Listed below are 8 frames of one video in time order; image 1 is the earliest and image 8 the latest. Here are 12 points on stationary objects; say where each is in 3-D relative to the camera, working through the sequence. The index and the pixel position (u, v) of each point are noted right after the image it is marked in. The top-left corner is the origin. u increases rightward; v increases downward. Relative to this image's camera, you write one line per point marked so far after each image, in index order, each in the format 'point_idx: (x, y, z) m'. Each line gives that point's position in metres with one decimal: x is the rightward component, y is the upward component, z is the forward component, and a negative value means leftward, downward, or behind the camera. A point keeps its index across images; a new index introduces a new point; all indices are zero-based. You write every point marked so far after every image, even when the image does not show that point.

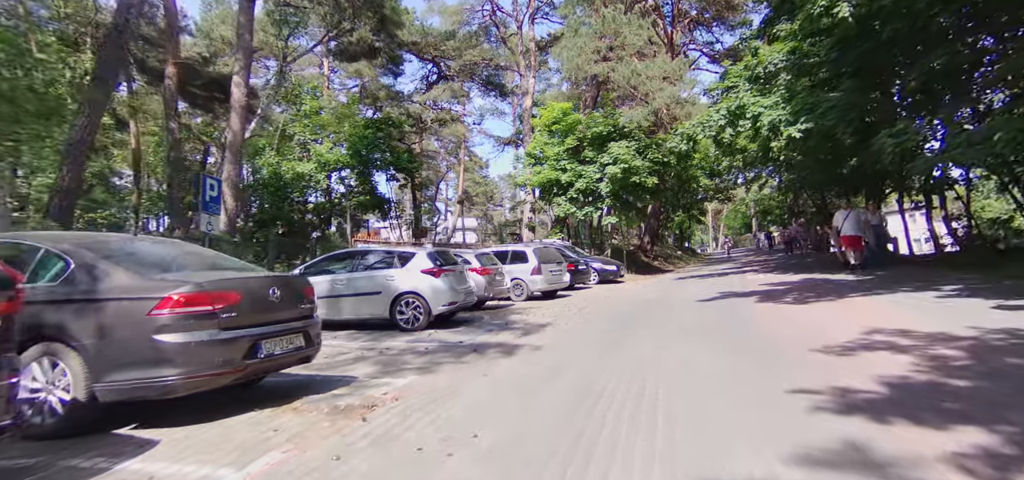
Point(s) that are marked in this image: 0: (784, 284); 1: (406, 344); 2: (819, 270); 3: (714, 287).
0: (+6.4, -1.1, +12.4) m
1: (-1.5, -1.5, +7.7) m
2: (+8.7, -0.9, +14.8) m
3: (+5.6, -1.4, +14.5) m
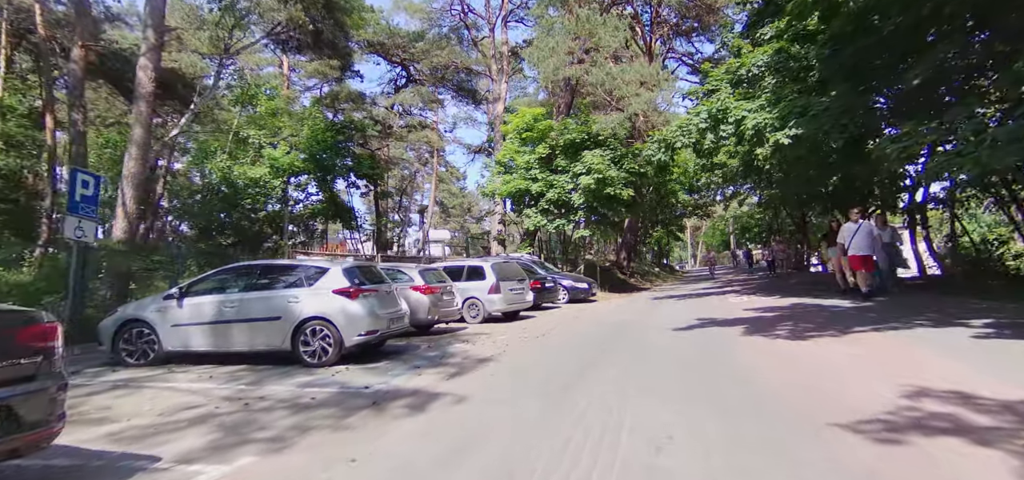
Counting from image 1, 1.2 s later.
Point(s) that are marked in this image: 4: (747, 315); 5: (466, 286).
0: (+5.3, -1.5, +10.8) m
1: (-2.4, -1.7, +5.8) m
2: (+7.6, -1.4, +13.3) m
3: (+4.5, -1.8, +12.9) m
4: (+4.8, -1.5, +10.5) m
5: (-1.2, -1.2, +13.6) m
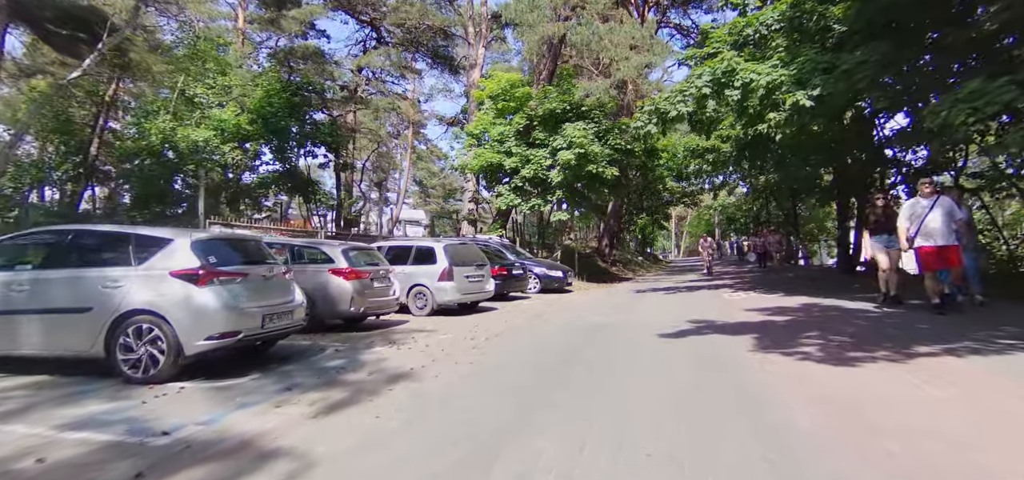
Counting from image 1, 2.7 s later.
0: (+4.5, -1.2, +8.7) m
1: (-3.1, -1.3, +3.5) m
2: (+6.6, -1.2, +11.3) m
3: (+3.5, -1.5, +10.8) m
4: (+3.9, -1.3, +8.4) m
5: (-2.2, -0.7, +11.3) m
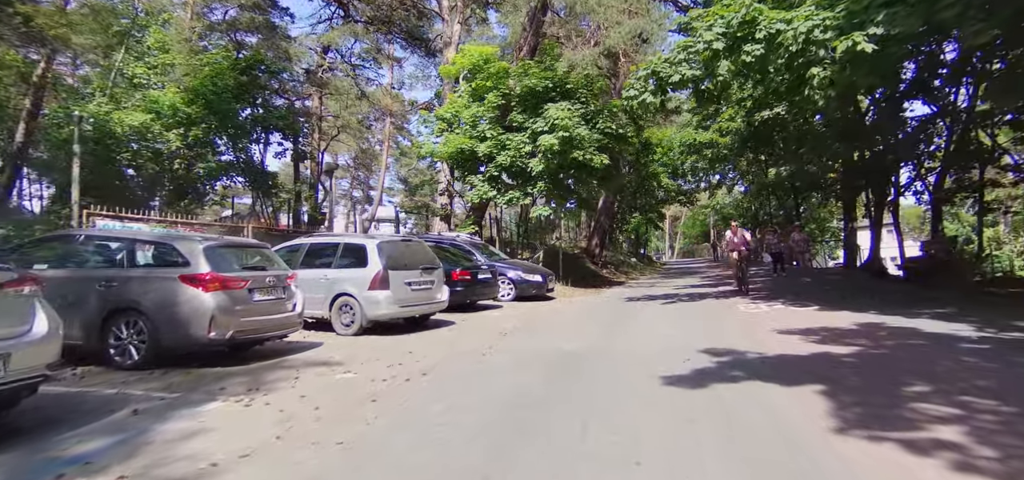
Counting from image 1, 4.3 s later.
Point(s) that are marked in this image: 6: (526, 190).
0: (+3.7, -1.2, +6.1) m
1: (-3.8, -1.2, +0.8) m
2: (+5.8, -1.1, +8.7) m
3: (+2.8, -1.4, +8.2) m
4: (+3.2, -1.2, +5.8) m
5: (-2.9, -0.6, +8.7) m
6: (+0.5, +1.7, +17.7) m
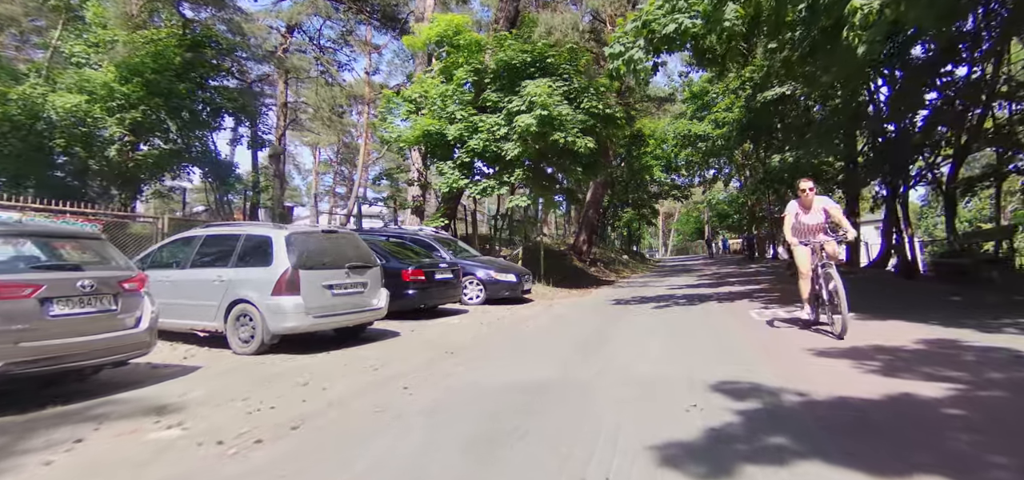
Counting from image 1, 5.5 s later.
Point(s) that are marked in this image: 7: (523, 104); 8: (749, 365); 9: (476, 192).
0: (+3.1, -1.0, +4.2) m
1: (-4.3, -1.1, -1.2) m
2: (+5.2, -1.0, +6.8) m
3: (+2.2, -1.3, +6.2) m
4: (+2.6, -1.1, +3.9) m
5: (-3.6, -0.5, +6.7) m
6: (-0.3, +1.9, +15.8) m
7: (+0.3, +3.8, +14.5) m
8: (+2.2, -1.2, +4.9) m
9: (-1.1, +1.4, +15.5) m
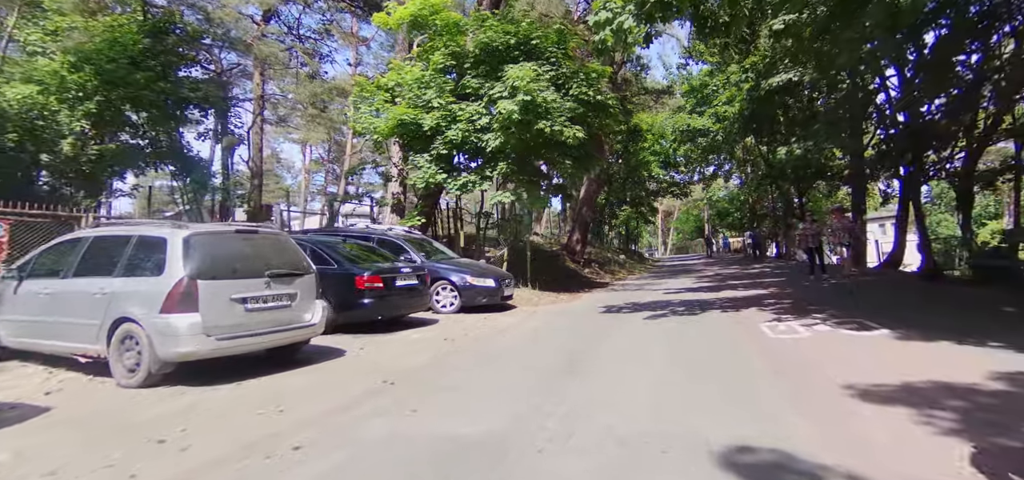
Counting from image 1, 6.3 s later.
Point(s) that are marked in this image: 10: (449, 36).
0: (+2.7, -1.0, +2.9) m
1: (-4.8, -1.2, -2.5) m
2: (+4.7, -1.0, +5.5) m
3: (+1.7, -1.3, +4.9) m
4: (+2.1, -1.1, +2.6) m
5: (-4.0, -0.5, +5.3) m
6: (-0.8, +1.9, +14.4) m
7: (-0.2, +3.8, +13.2) m
8: (+1.8, -1.2, +3.6) m
9: (-1.5, +1.4, +14.2) m
10: (-1.8, +5.6, +14.5) m
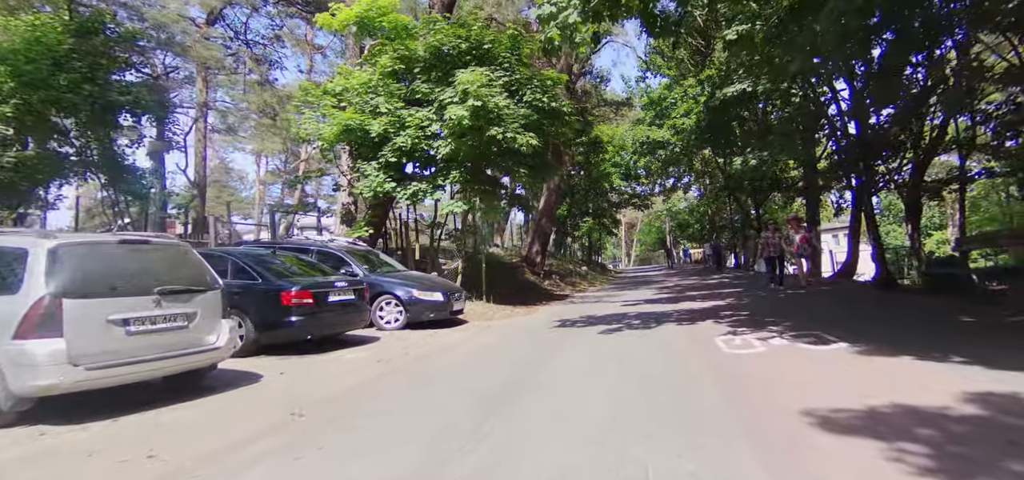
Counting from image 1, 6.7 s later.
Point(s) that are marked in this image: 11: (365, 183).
0: (+2.2, -1.1, +2.4) m
1: (-4.9, -1.1, -3.4) m
2: (+4.1, -1.0, +5.2) m
3: (+1.1, -1.3, +4.4) m
4: (+1.6, -1.1, +2.1) m
5: (-4.7, -0.6, +4.5) m
6: (-2.0, +1.6, +13.8) m
7: (-1.3, +3.5, +12.6) m
8: (+1.2, -1.2, +3.1) m
9: (-2.8, +1.1, +13.5) m
10: (-3.1, +5.3, +13.9) m
11: (-3.8, +1.5, +13.7) m
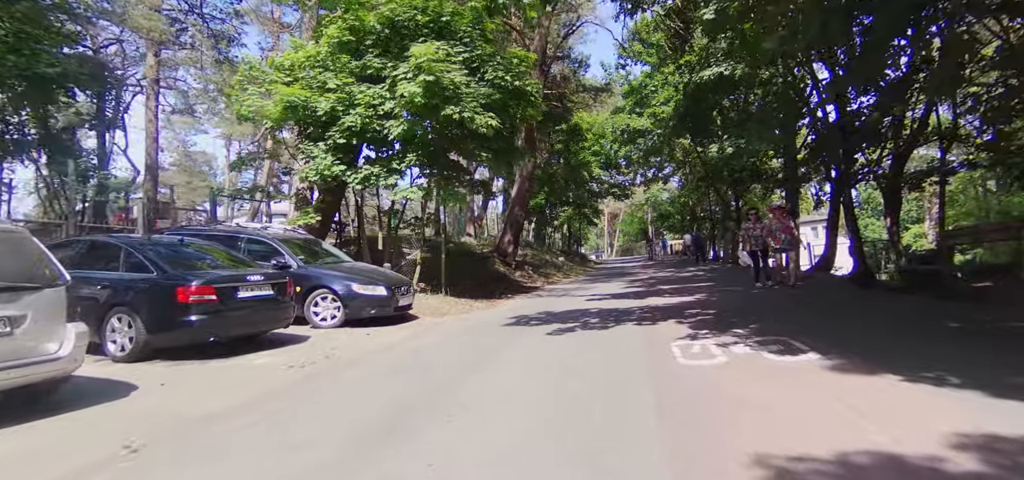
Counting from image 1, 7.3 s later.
0: (+1.5, -1.0, +1.6) m
1: (-5.5, -1.1, -4.5) m
2: (+3.3, -1.0, +4.4) m
3: (+0.3, -1.3, +3.5) m
4: (+0.9, -1.1, +1.2) m
5: (-5.4, -0.5, +3.4) m
6: (-3.0, +1.8, +12.8) m
7: (-2.3, +3.7, +11.6) m
8: (+0.5, -1.2, +2.2) m
9: (-3.7, +1.4, +12.5) m
10: (-4.0, +5.6, +12.7) m
11: (-4.8, +1.8, +12.7) m
